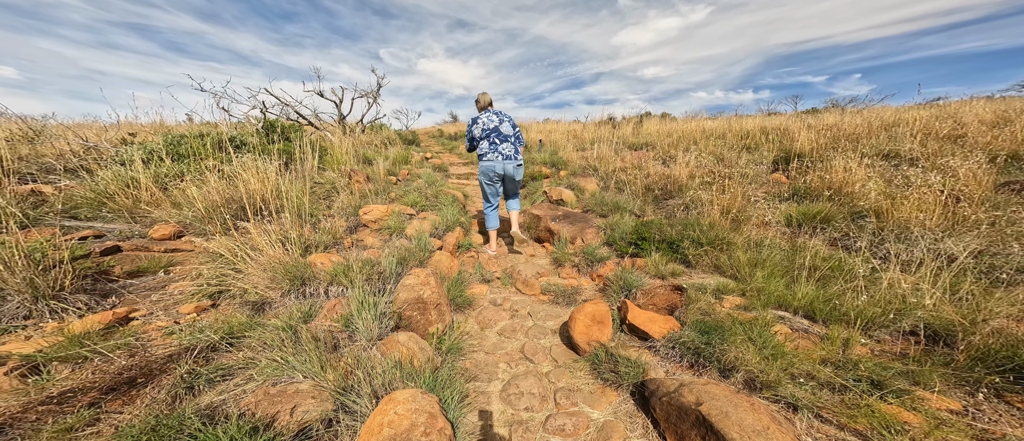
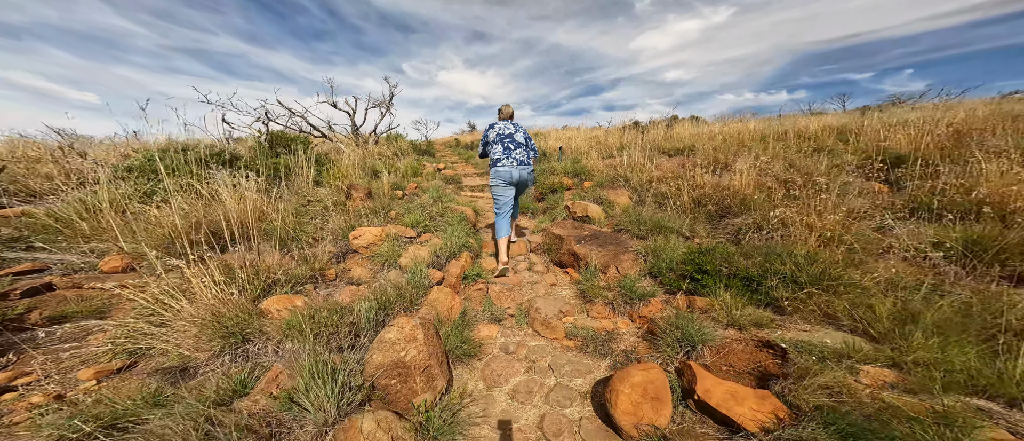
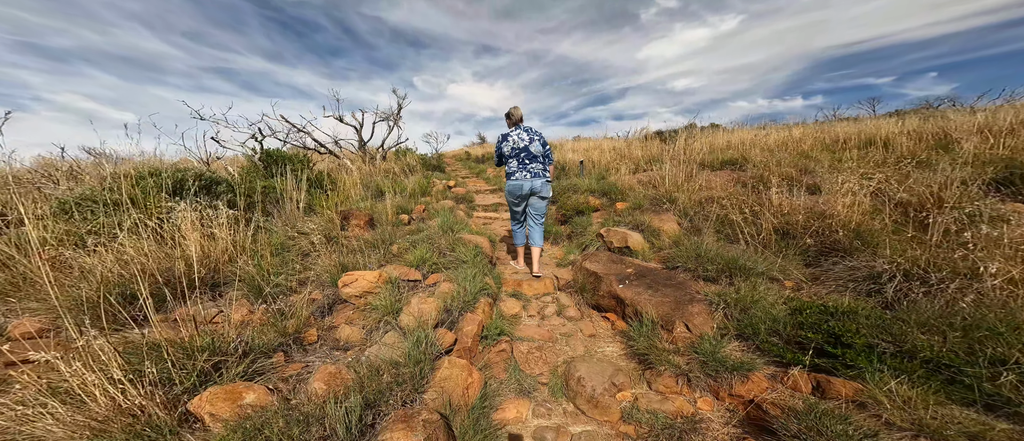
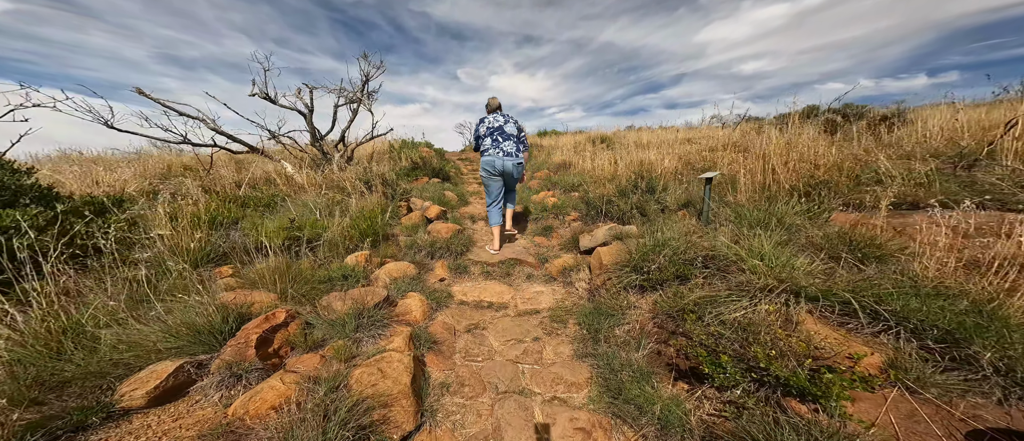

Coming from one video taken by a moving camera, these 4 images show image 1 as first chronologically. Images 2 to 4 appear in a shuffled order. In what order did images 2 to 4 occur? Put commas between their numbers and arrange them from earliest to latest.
2, 3, 4
